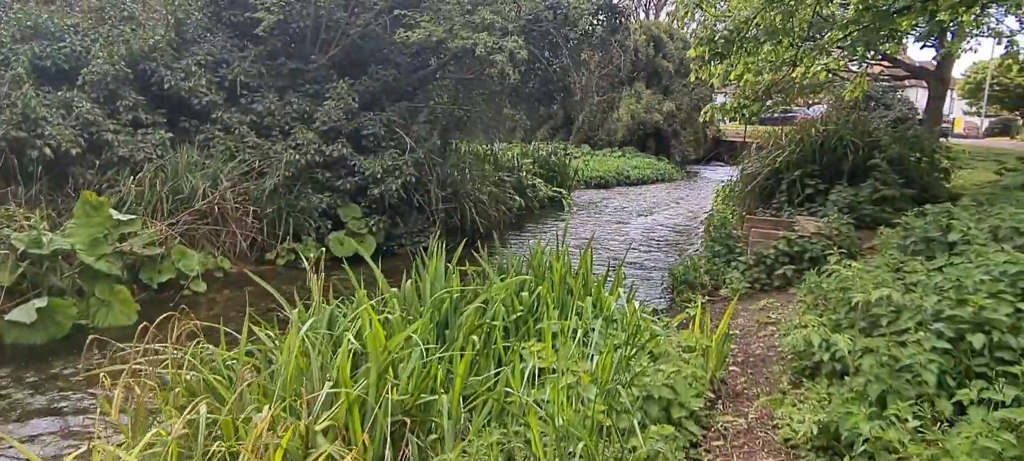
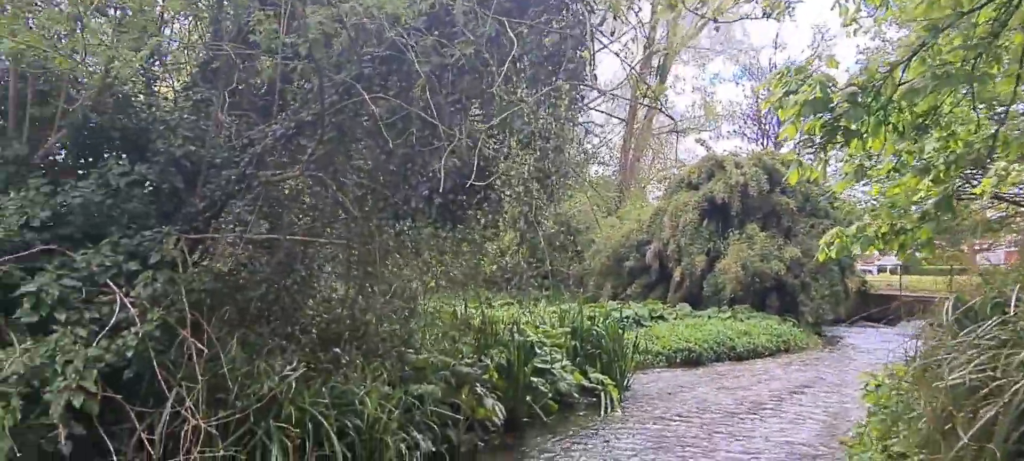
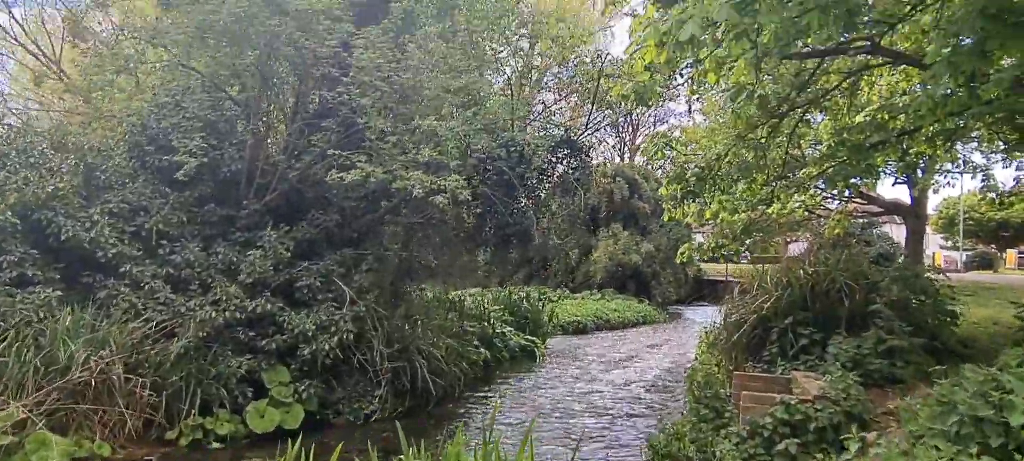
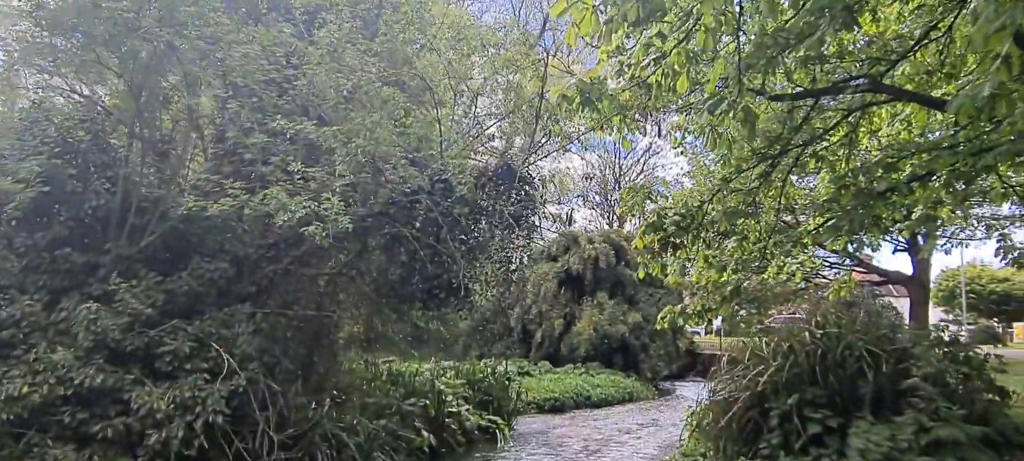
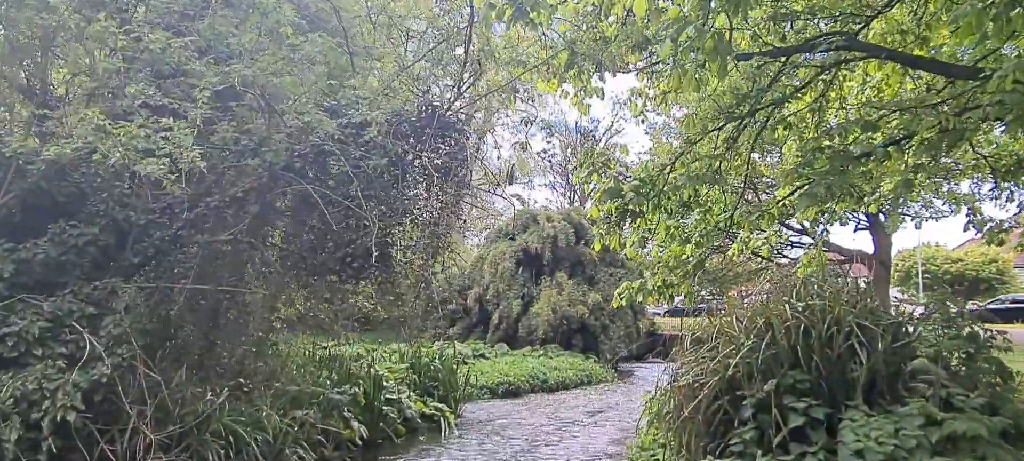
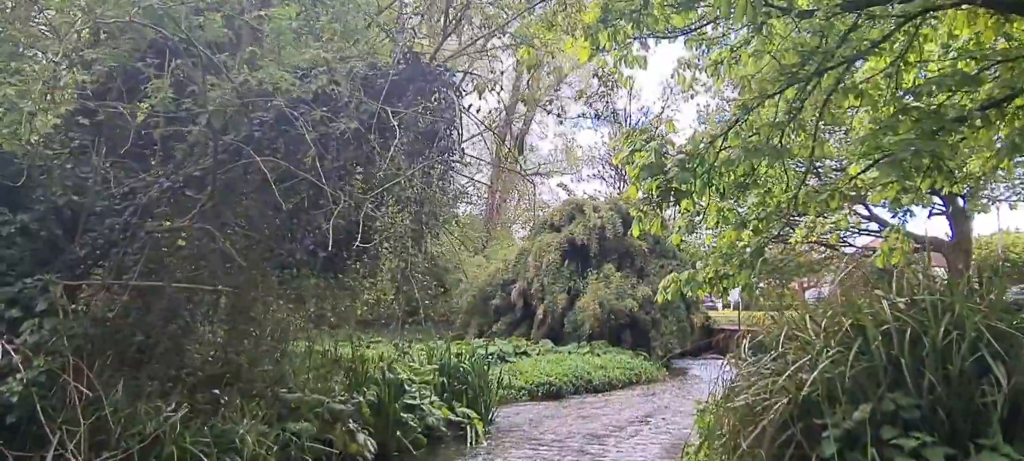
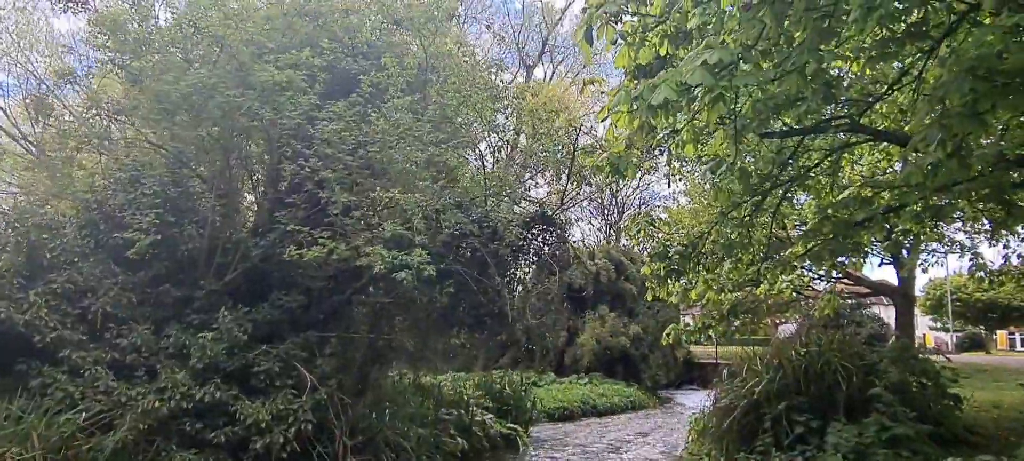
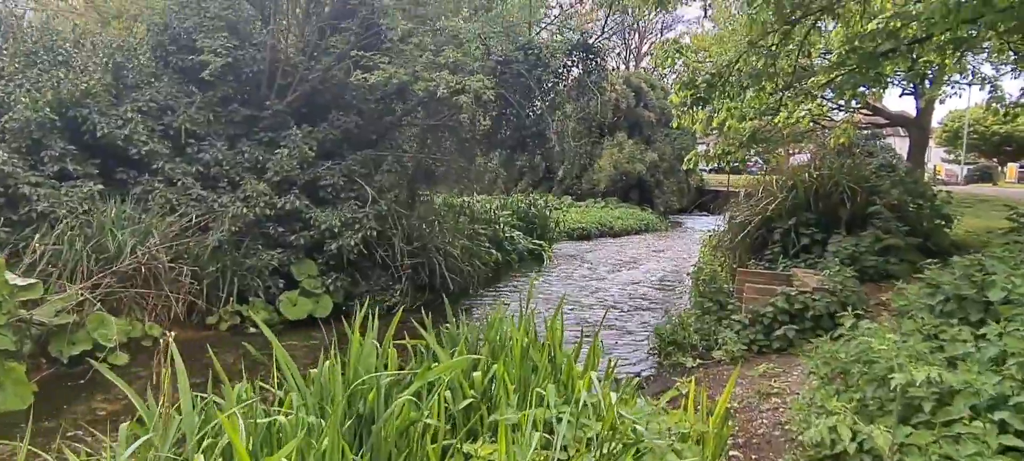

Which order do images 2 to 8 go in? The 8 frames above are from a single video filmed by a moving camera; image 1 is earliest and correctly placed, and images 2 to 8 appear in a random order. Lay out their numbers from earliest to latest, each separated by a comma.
8, 3, 7, 4, 5, 6, 2
